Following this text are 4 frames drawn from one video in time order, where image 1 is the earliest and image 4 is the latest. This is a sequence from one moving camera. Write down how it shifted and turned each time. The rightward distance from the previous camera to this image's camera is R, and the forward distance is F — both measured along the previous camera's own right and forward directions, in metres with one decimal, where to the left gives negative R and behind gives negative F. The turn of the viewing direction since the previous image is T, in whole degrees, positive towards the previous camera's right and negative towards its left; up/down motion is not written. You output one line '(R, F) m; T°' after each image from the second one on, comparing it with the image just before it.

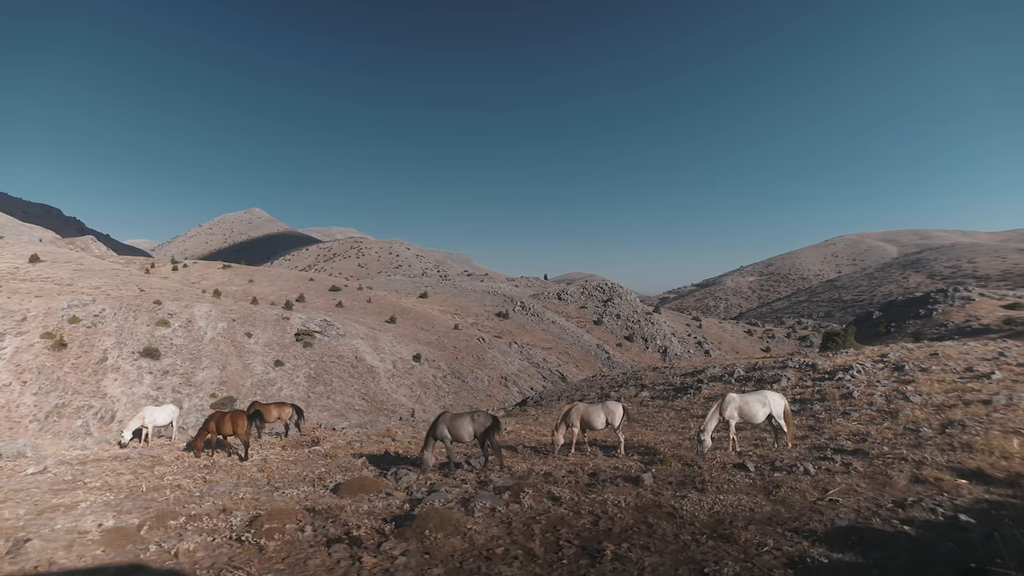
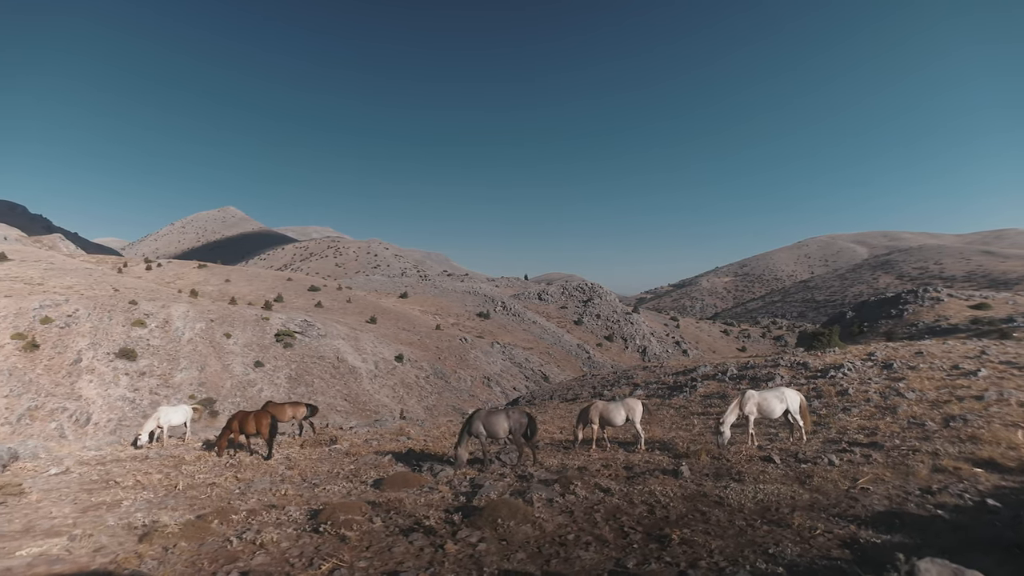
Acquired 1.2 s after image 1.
(-0.9, -0.2) m; +2°
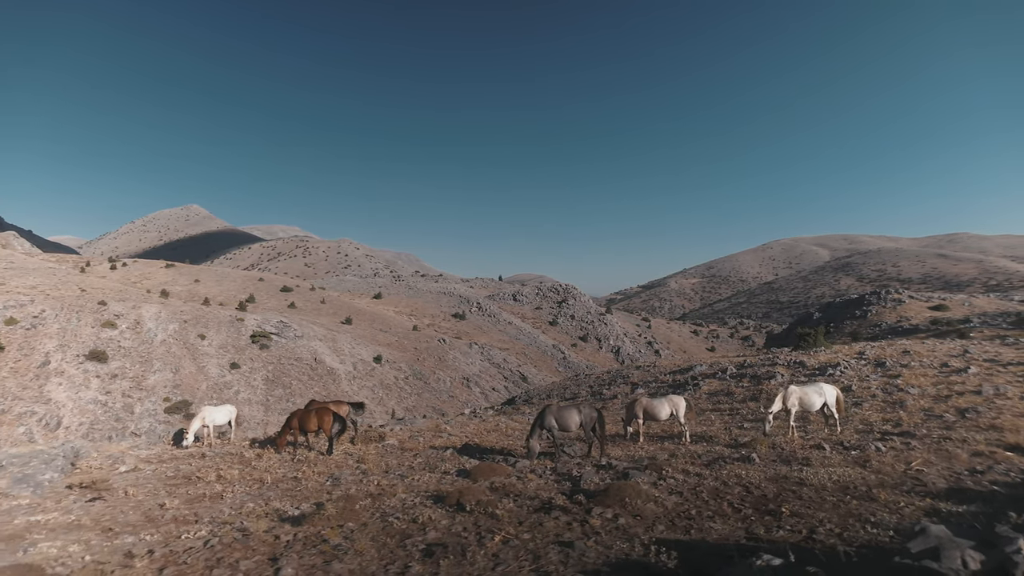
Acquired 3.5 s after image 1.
(-1.8, -0.5) m; +2°
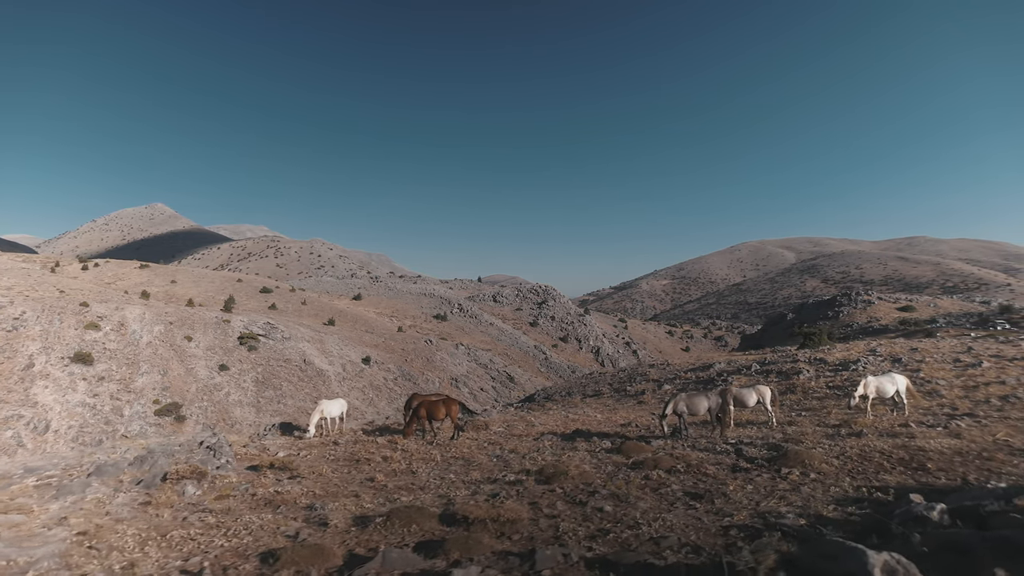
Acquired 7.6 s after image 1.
(-3.3, -1.2) m; +1°
